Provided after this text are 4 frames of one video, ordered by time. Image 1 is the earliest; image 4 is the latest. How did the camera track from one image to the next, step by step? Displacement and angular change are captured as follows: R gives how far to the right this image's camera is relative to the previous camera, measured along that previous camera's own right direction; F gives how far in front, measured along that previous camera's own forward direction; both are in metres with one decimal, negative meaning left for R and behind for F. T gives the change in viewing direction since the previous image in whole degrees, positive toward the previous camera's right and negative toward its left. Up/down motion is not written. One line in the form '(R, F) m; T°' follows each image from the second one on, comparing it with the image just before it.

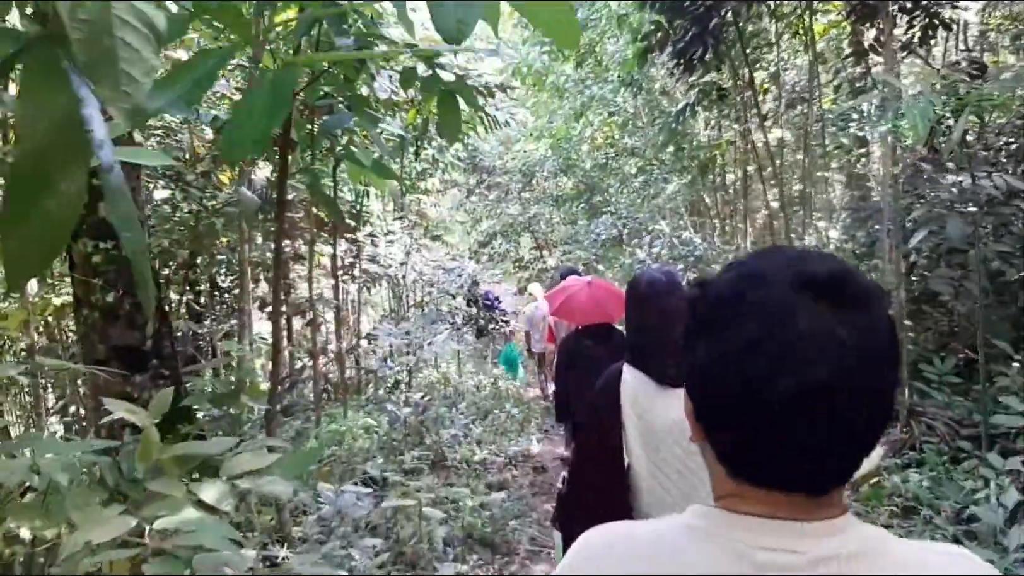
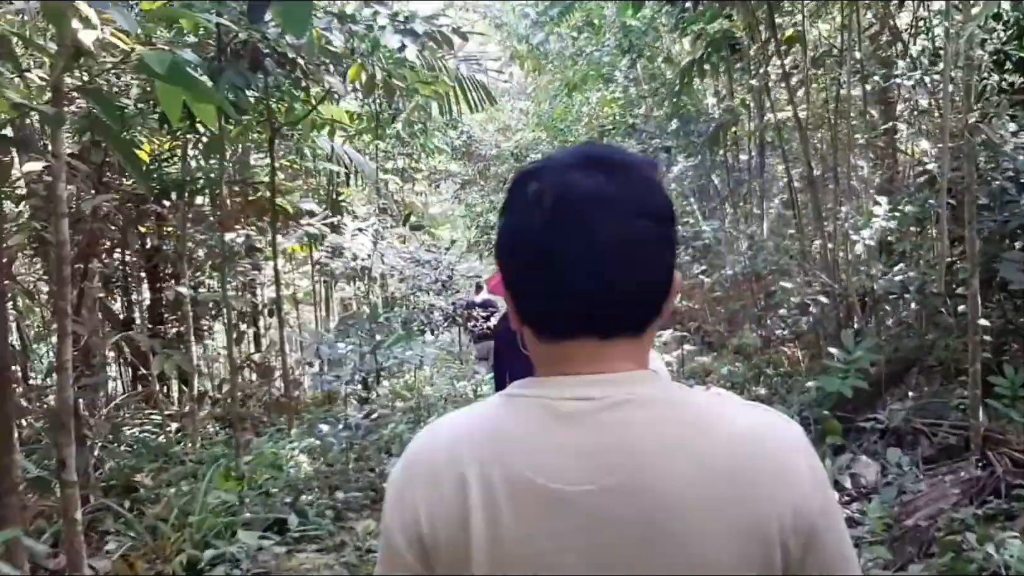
(+0.1, +0.7) m; -1°
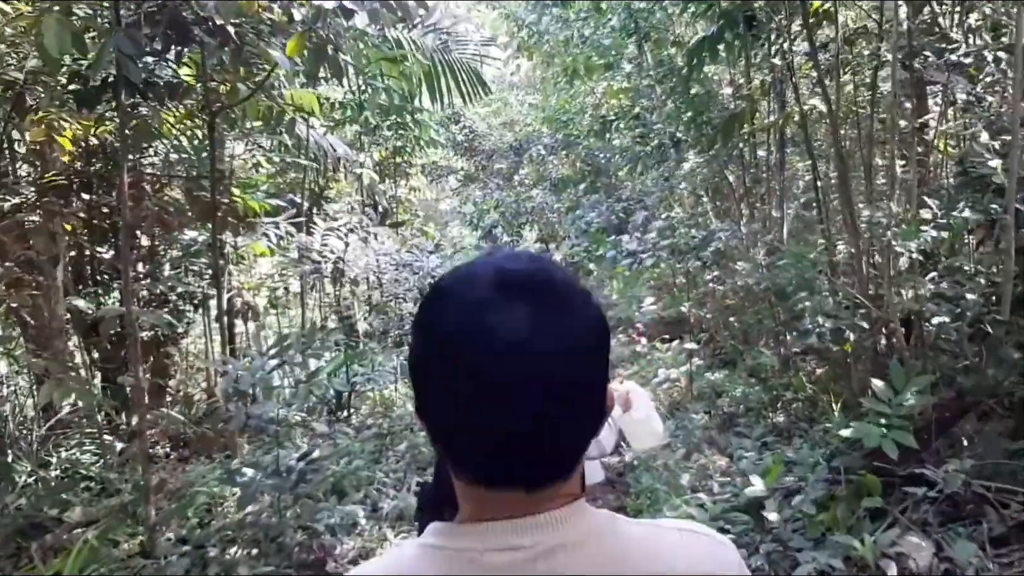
(+0.1, +0.5) m; -1°
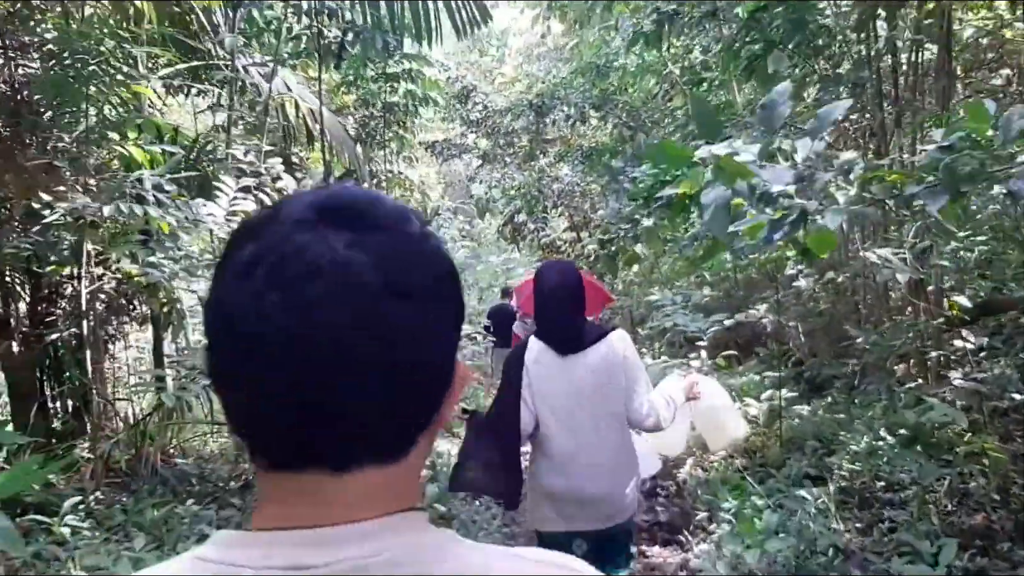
(+0.1, +1.4) m; -2°
